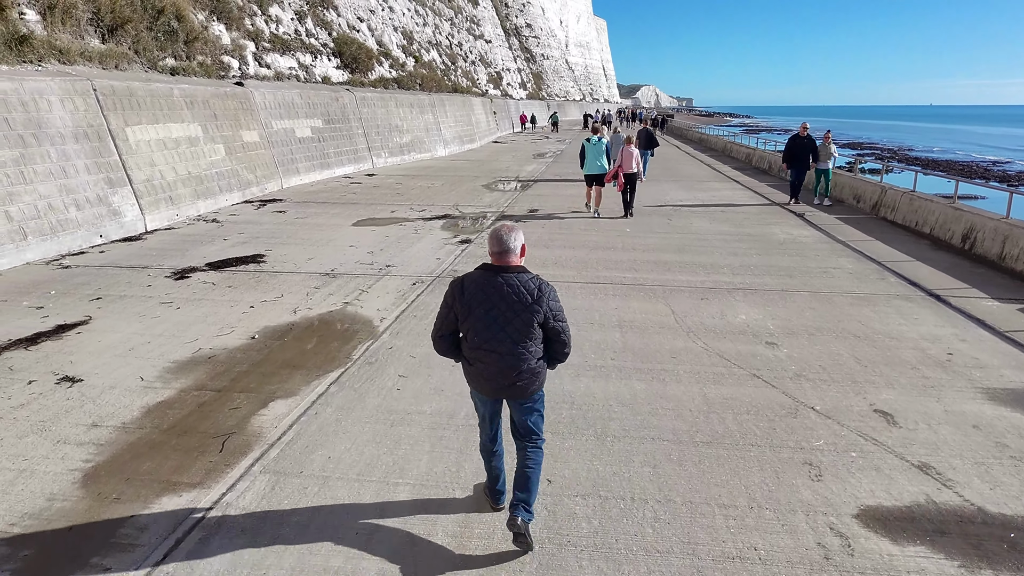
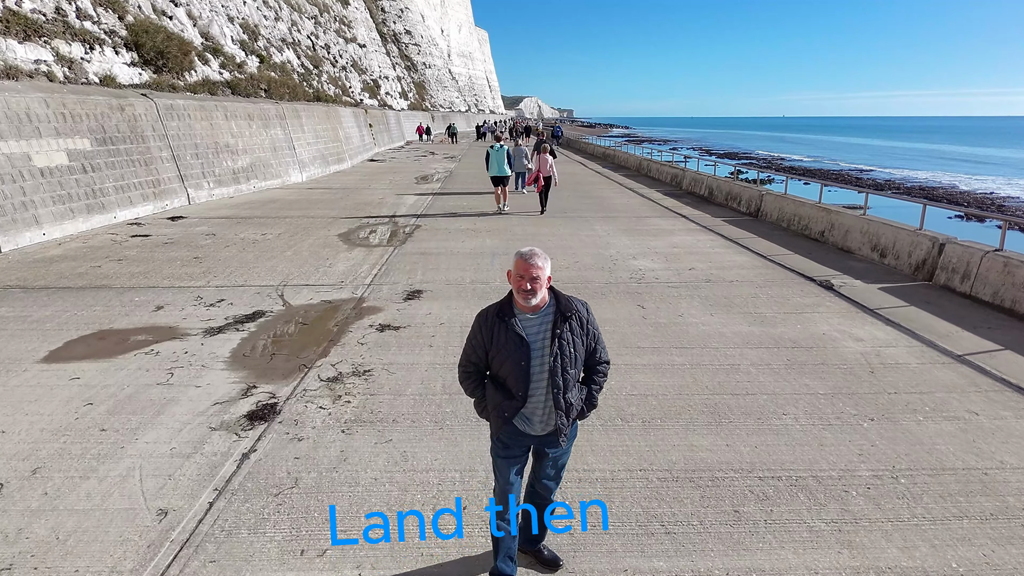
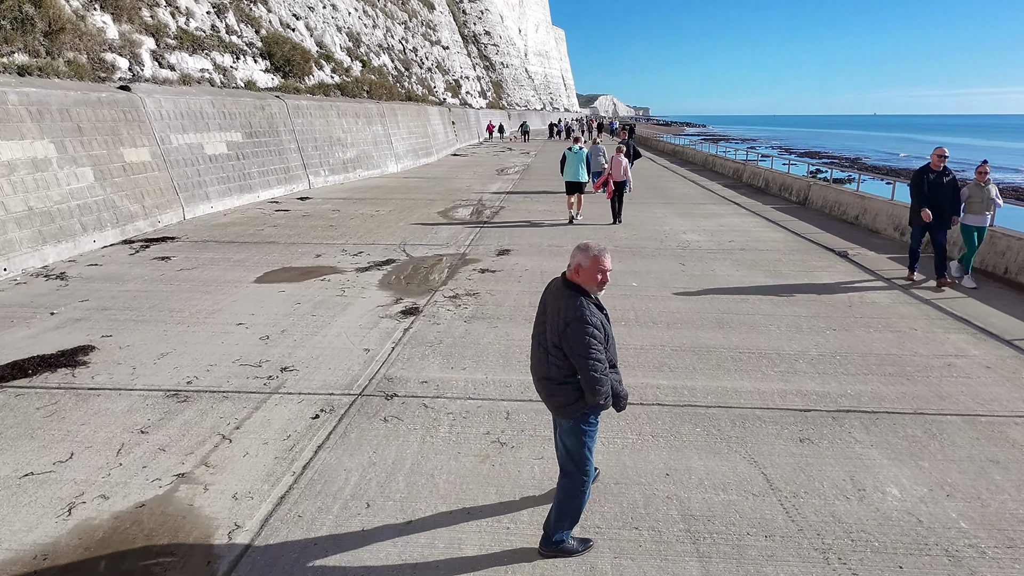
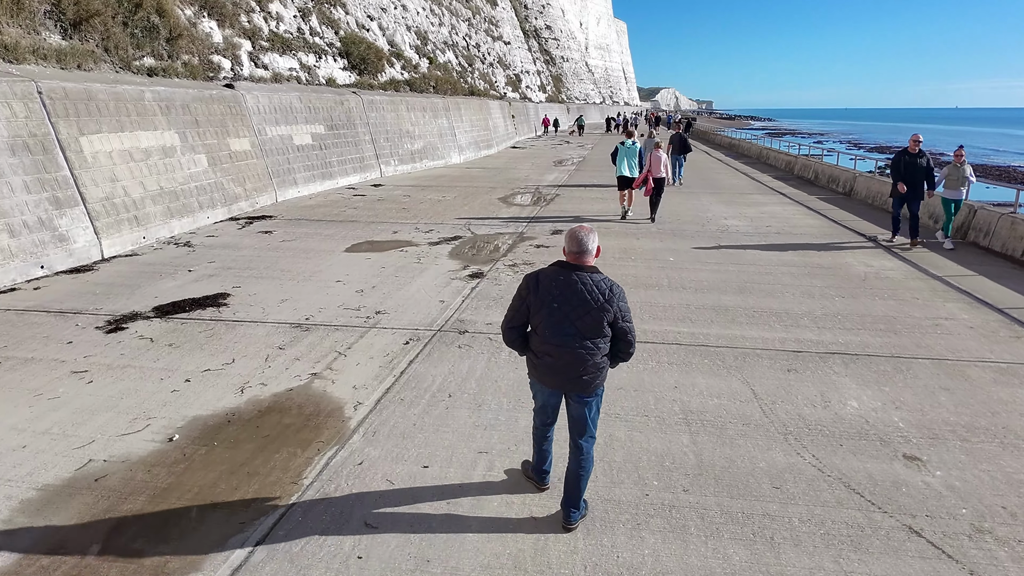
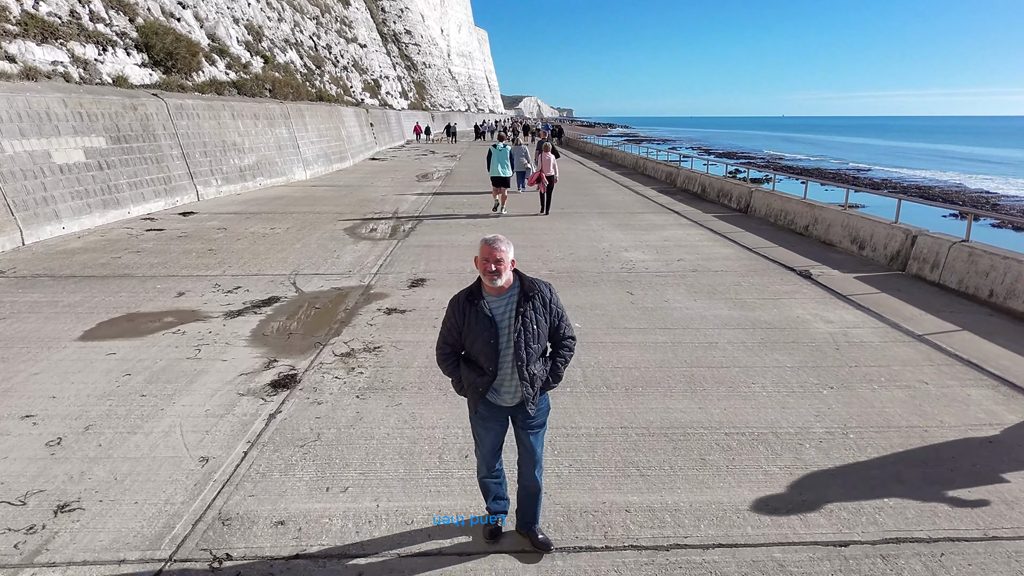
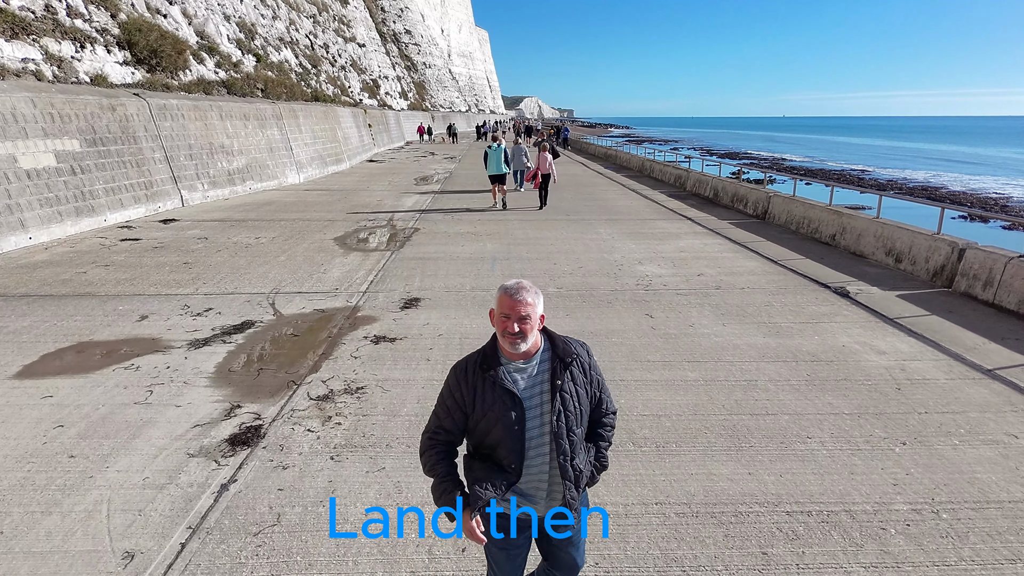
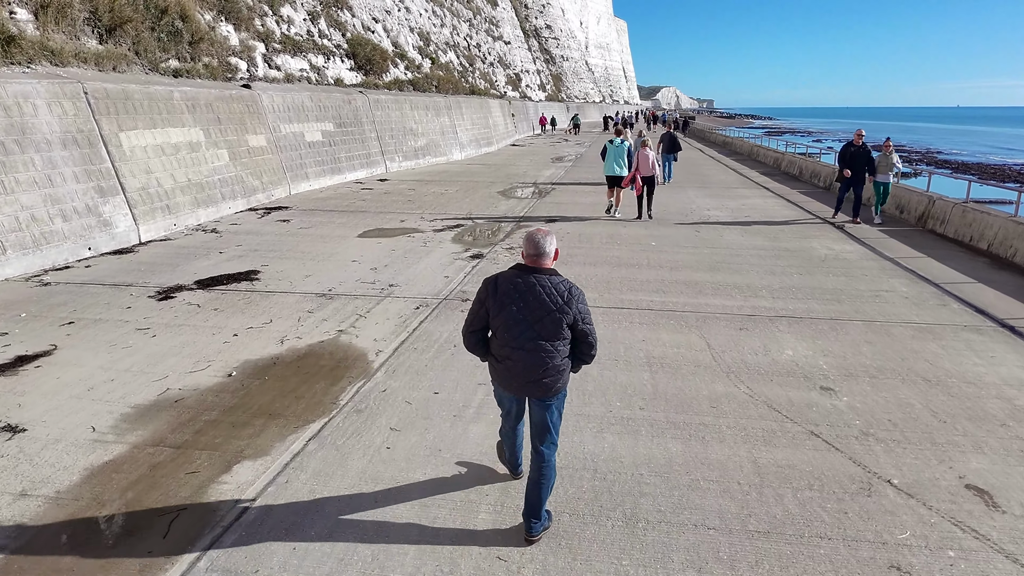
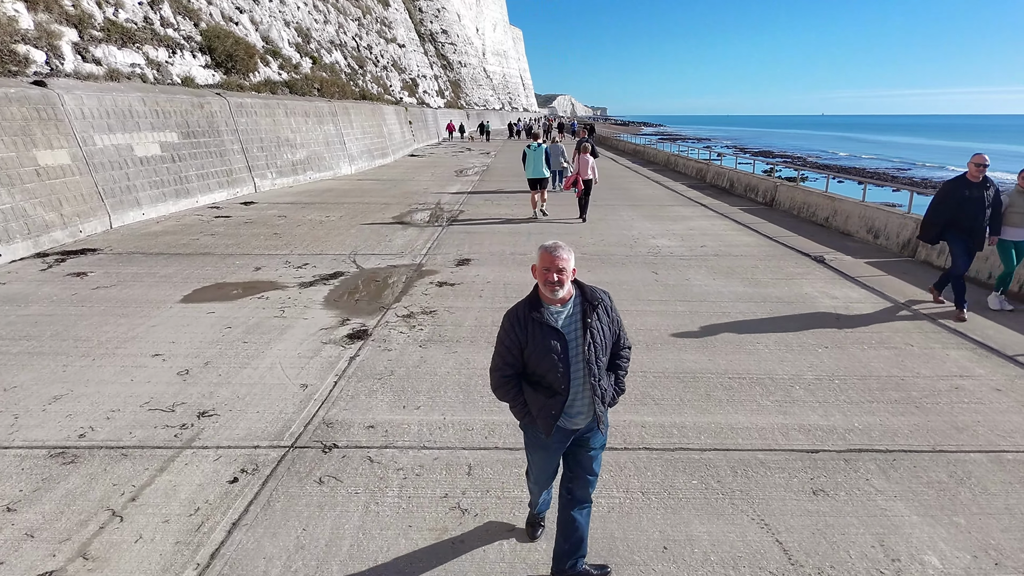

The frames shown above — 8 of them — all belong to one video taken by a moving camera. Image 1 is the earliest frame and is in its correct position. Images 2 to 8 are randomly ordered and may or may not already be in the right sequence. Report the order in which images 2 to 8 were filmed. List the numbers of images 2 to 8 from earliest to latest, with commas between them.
7, 4, 3, 8, 5, 2, 6
